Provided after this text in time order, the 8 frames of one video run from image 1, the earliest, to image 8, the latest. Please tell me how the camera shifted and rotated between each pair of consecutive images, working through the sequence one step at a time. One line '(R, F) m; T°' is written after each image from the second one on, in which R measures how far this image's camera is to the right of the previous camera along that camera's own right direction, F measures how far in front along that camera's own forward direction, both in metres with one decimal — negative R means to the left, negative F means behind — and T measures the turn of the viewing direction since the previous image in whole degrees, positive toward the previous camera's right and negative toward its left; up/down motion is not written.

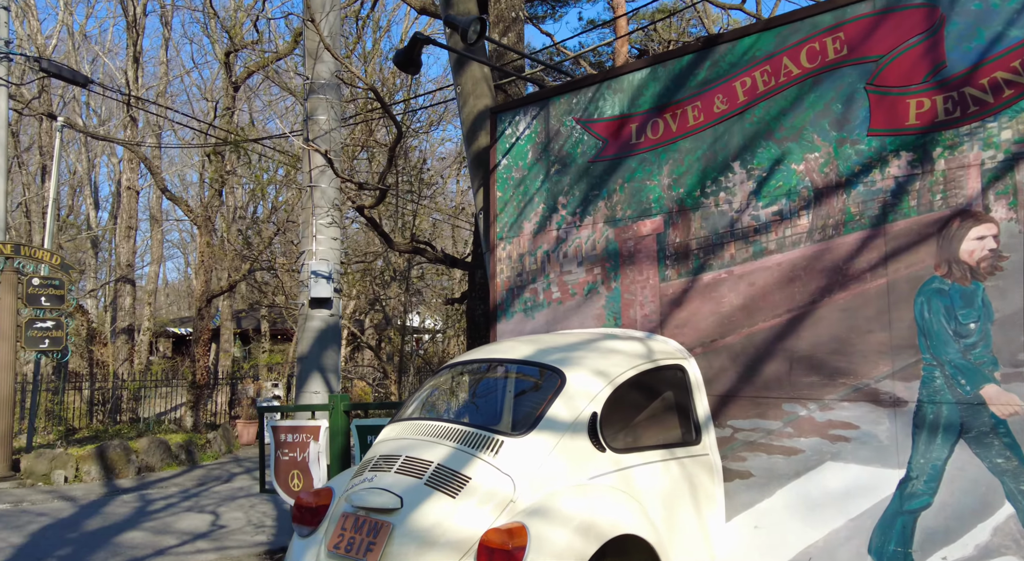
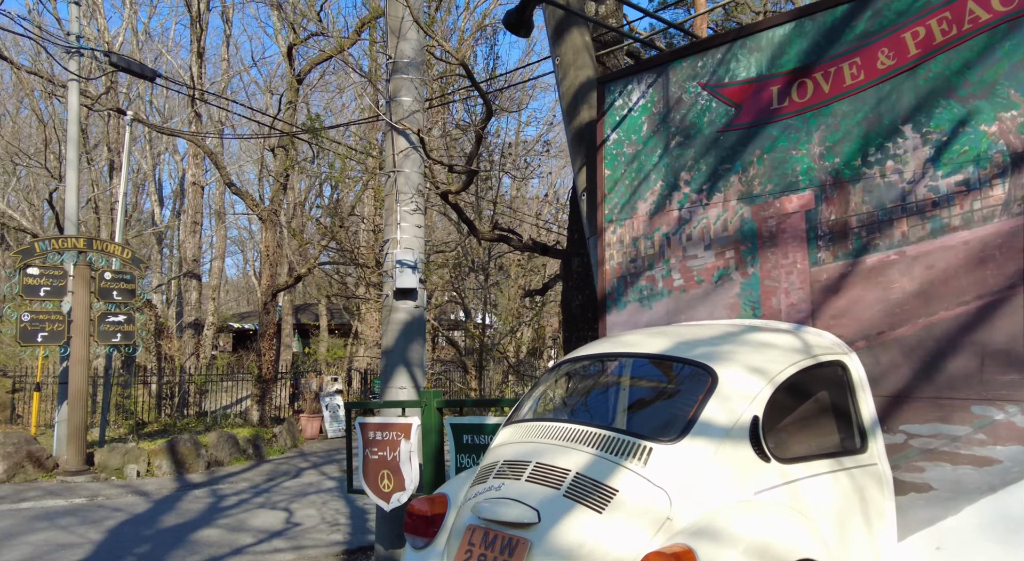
(-0.4, +0.5) m; -4°
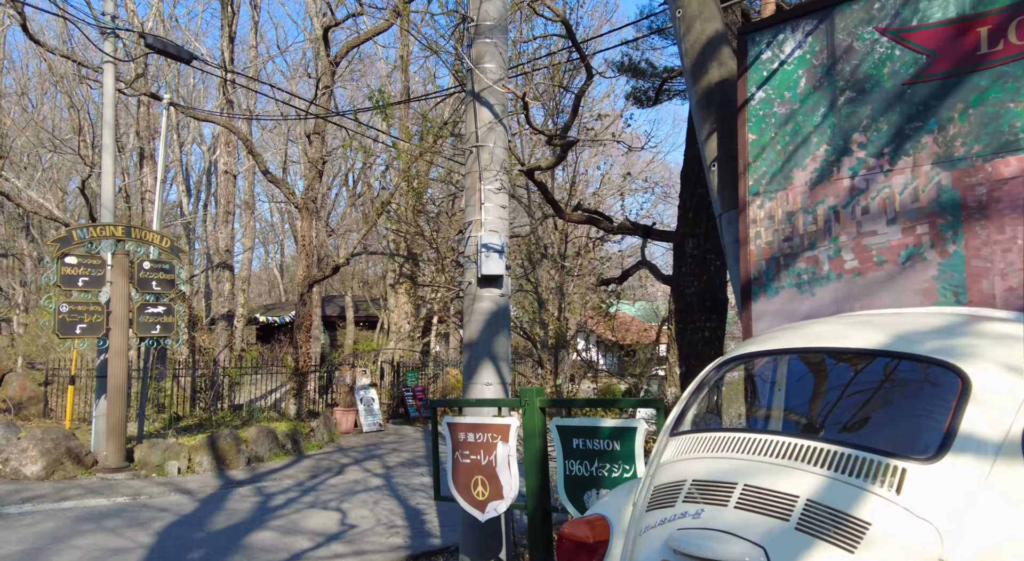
(-0.6, +0.7) m; -1°
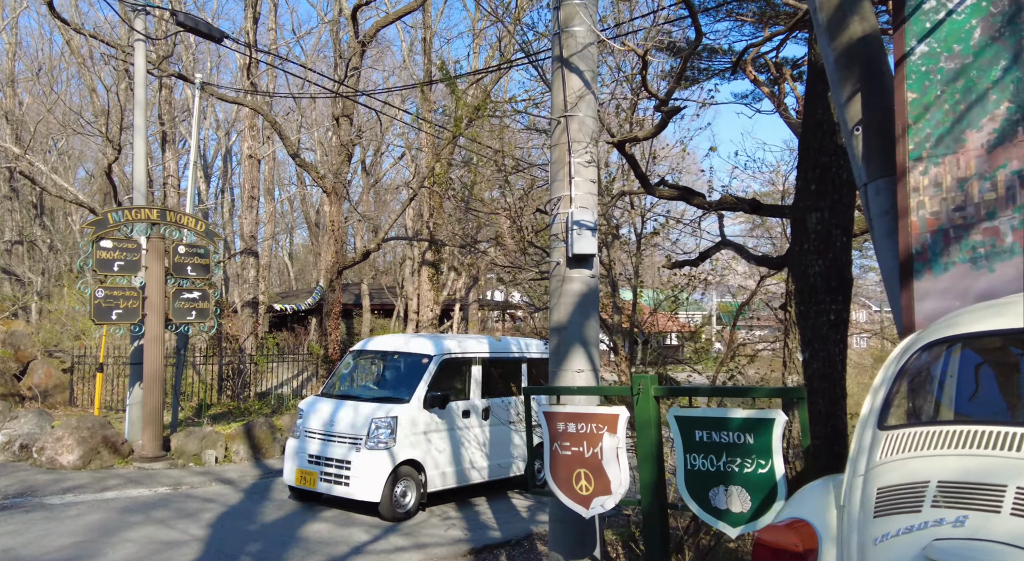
(-0.6, +0.4) m; 0°
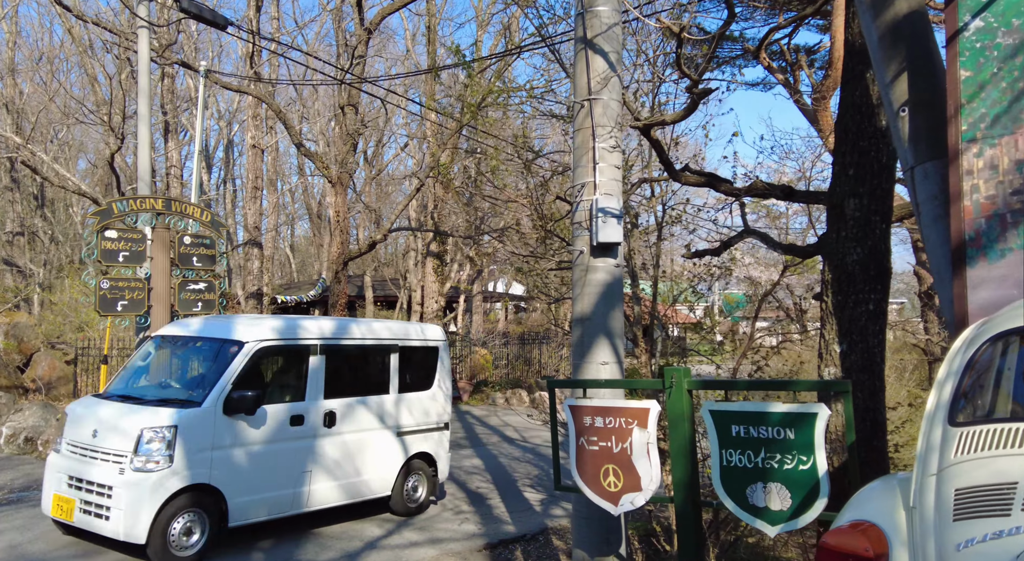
(-0.2, +0.2) m; 0°
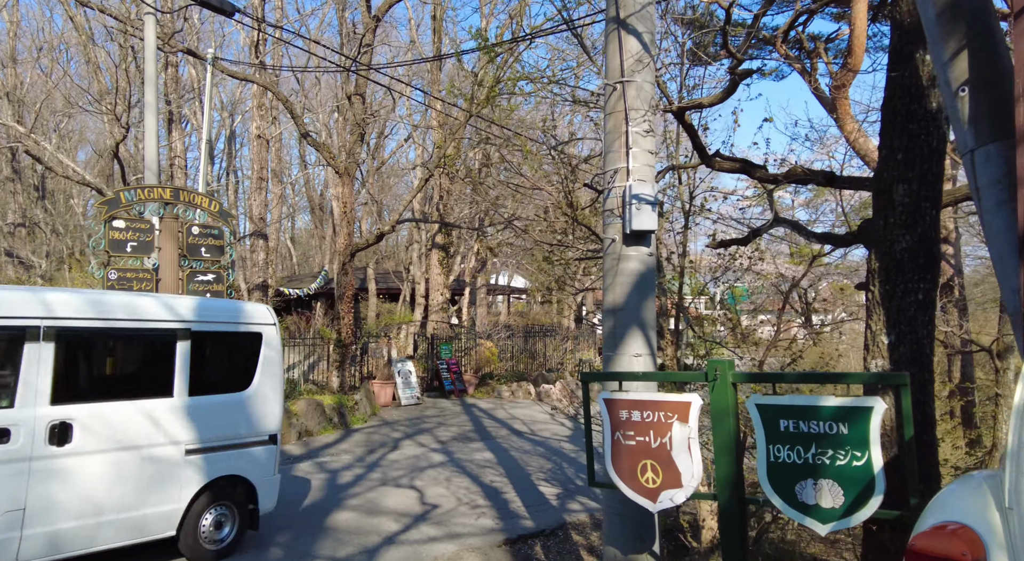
(-0.2, +0.2) m; 0°
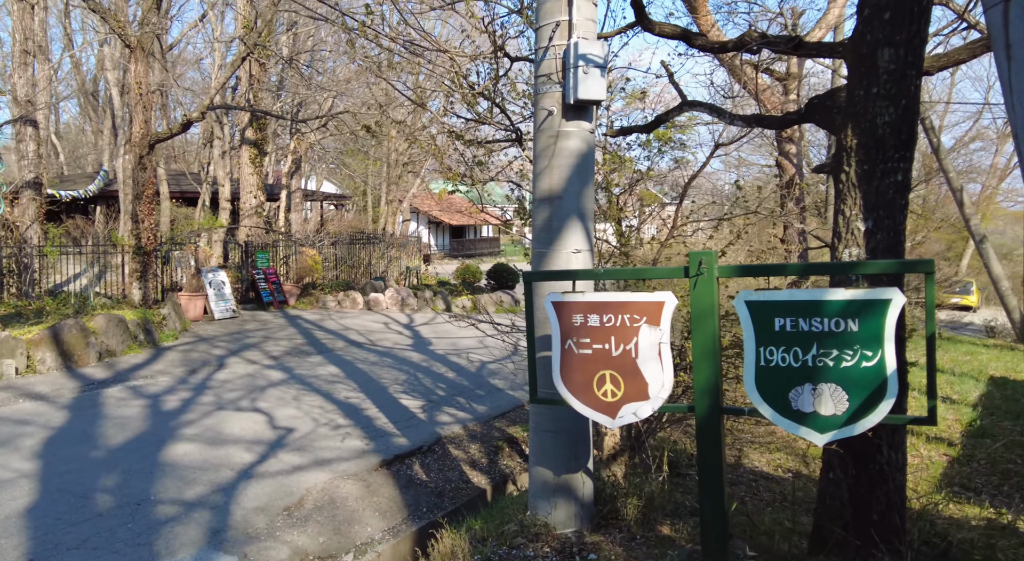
(-0.6, +1.1) m; +14°
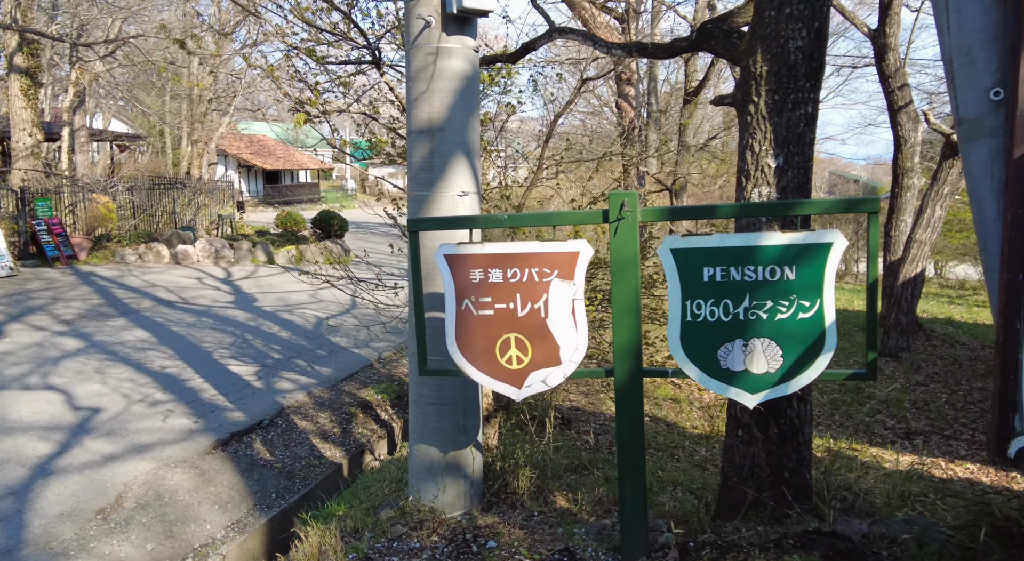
(-0.3, +0.7) m; +13°
